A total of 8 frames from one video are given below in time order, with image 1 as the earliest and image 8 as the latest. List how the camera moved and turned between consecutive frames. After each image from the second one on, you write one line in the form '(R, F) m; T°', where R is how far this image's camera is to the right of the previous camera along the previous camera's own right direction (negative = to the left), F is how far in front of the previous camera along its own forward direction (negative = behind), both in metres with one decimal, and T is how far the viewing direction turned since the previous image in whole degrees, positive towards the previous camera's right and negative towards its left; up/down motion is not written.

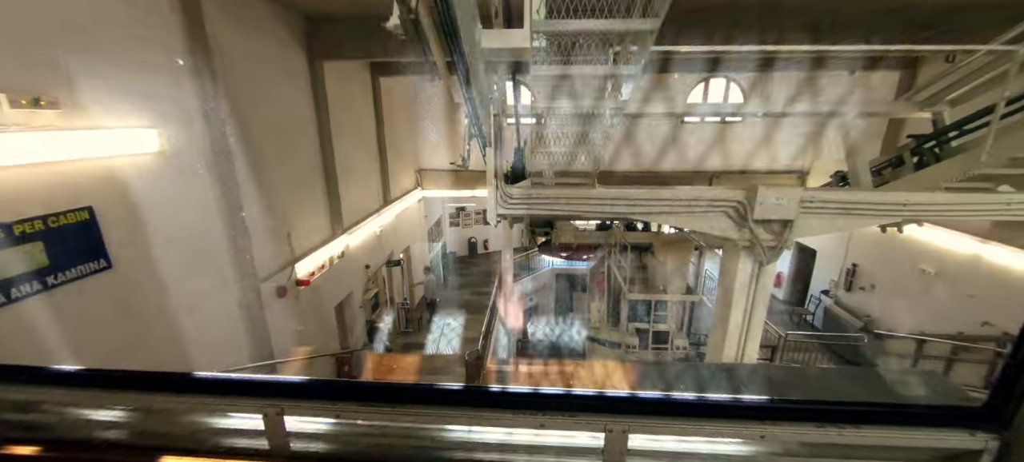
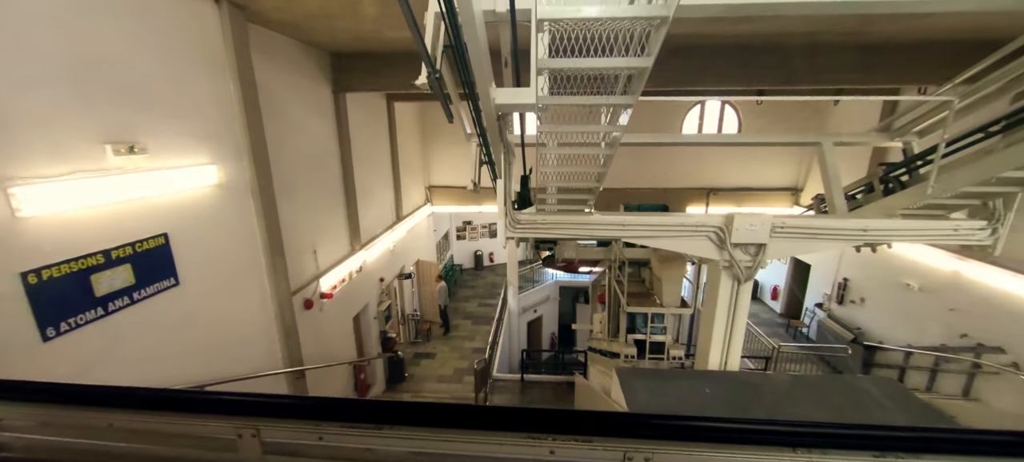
(0.0, -0.3) m; -1°
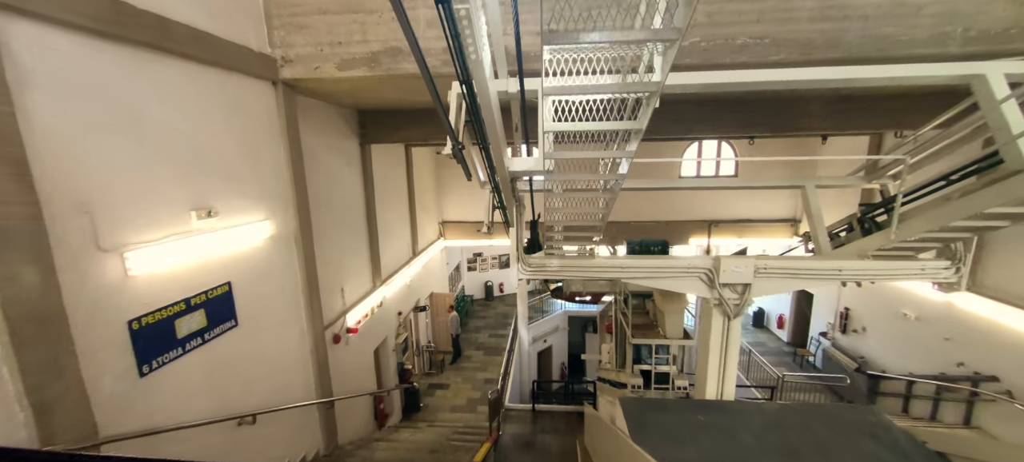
(0.0, -0.4) m; -1°
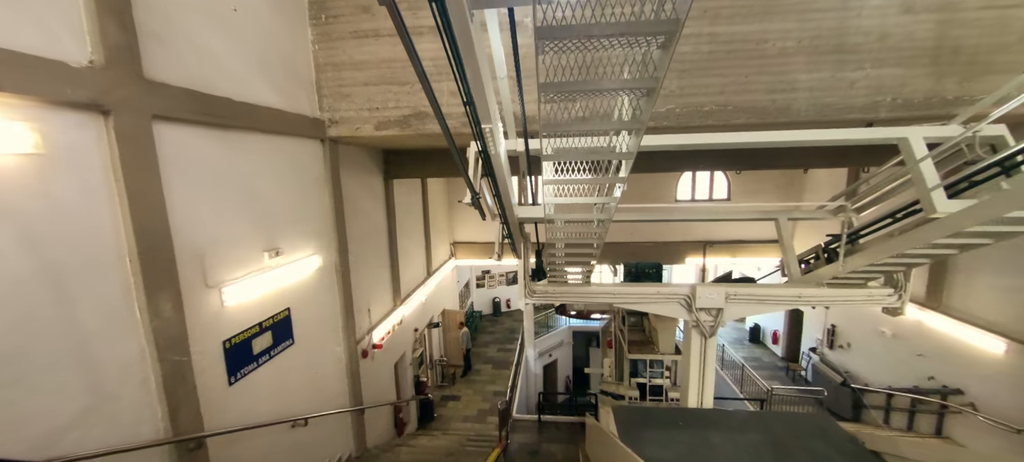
(0.0, -0.6) m; -1°
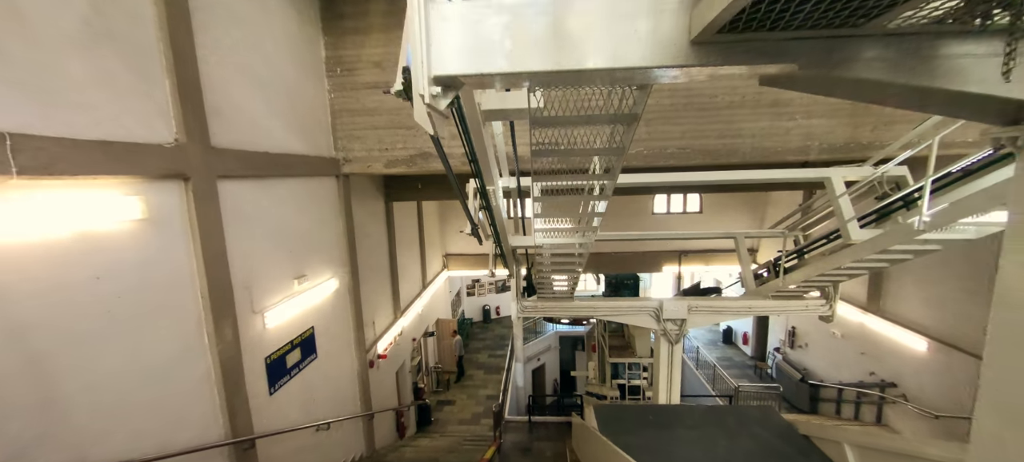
(-0.1, -0.5) m; +2°
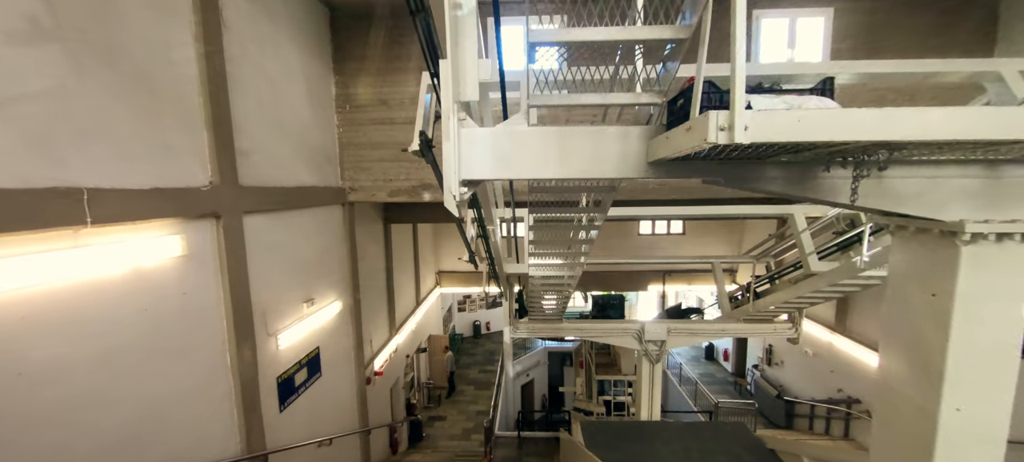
(-0.1, -0.3) m; +2°
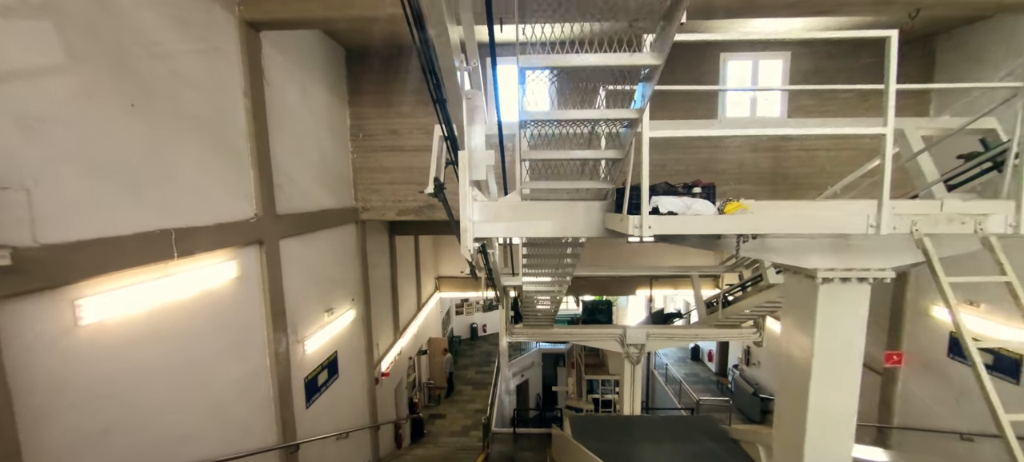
(0.0, -0.5) m; +1°
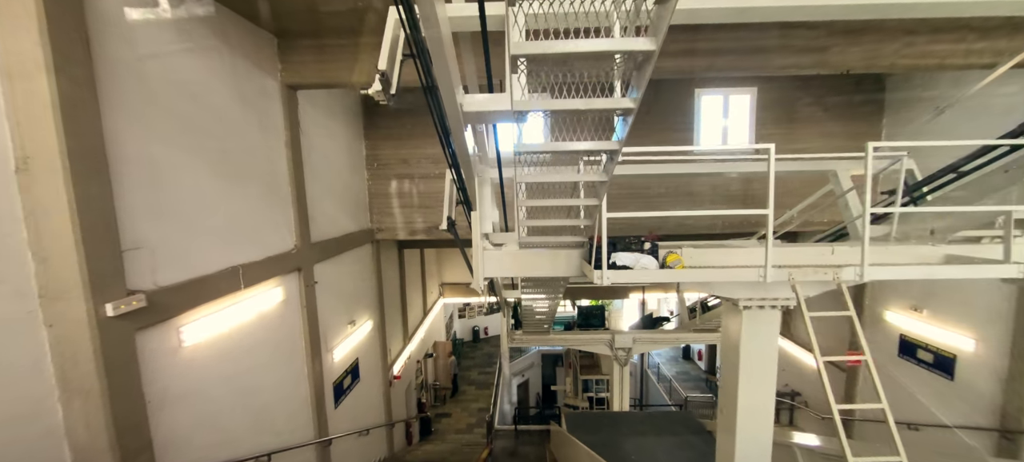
(0.0, -0.6) m; 0°
